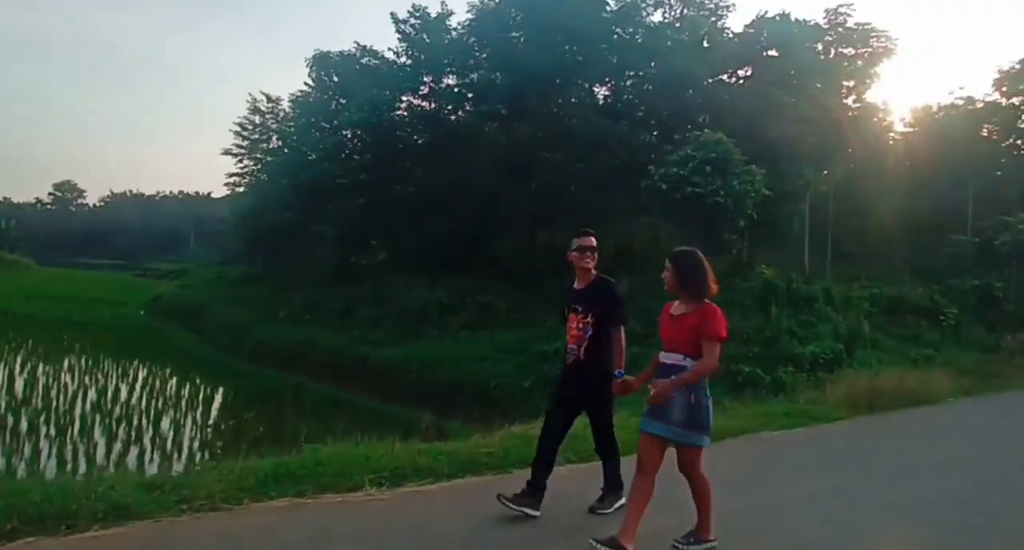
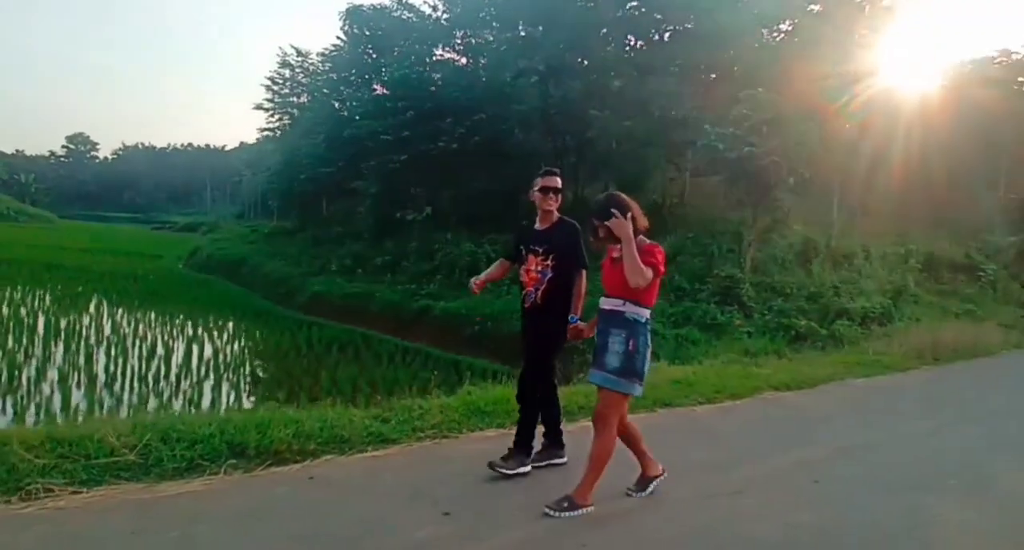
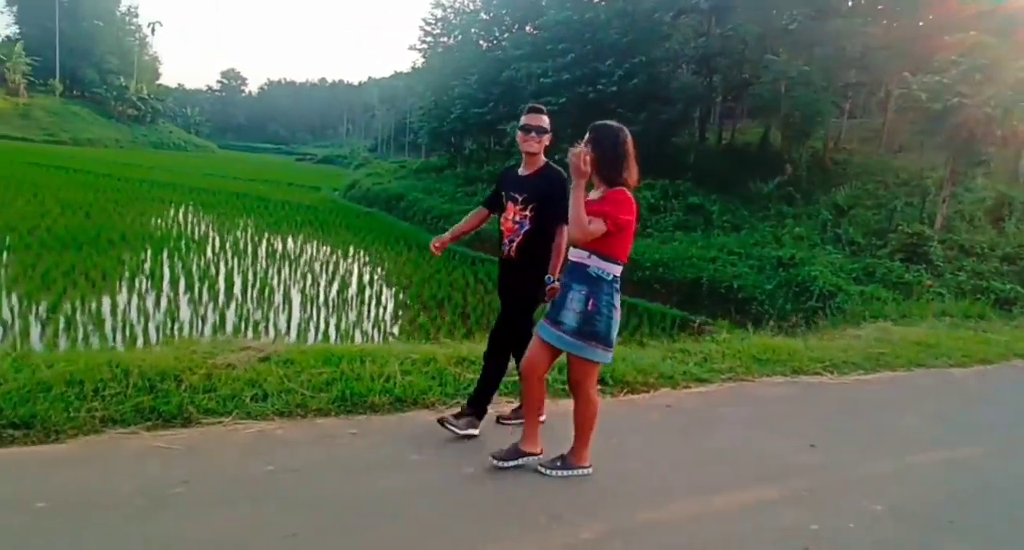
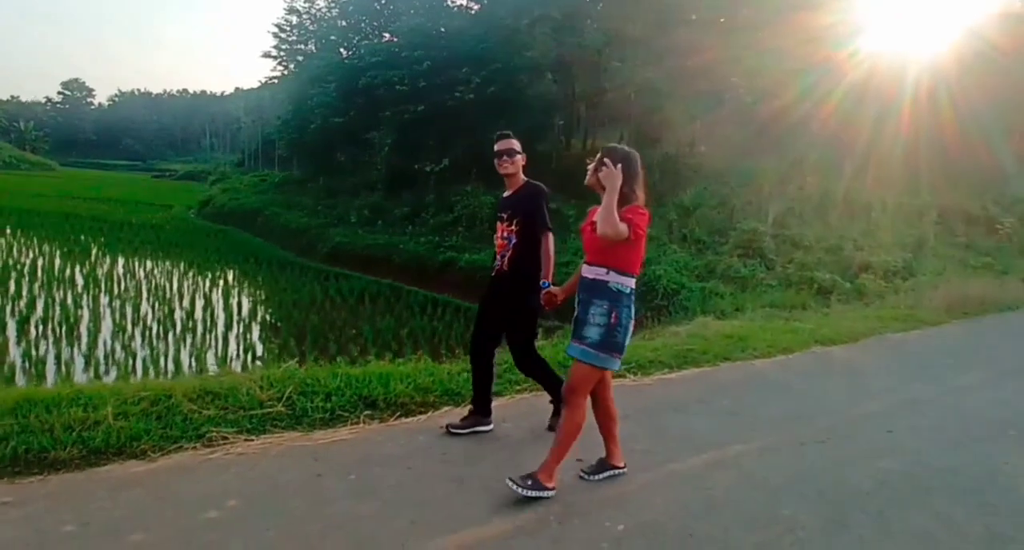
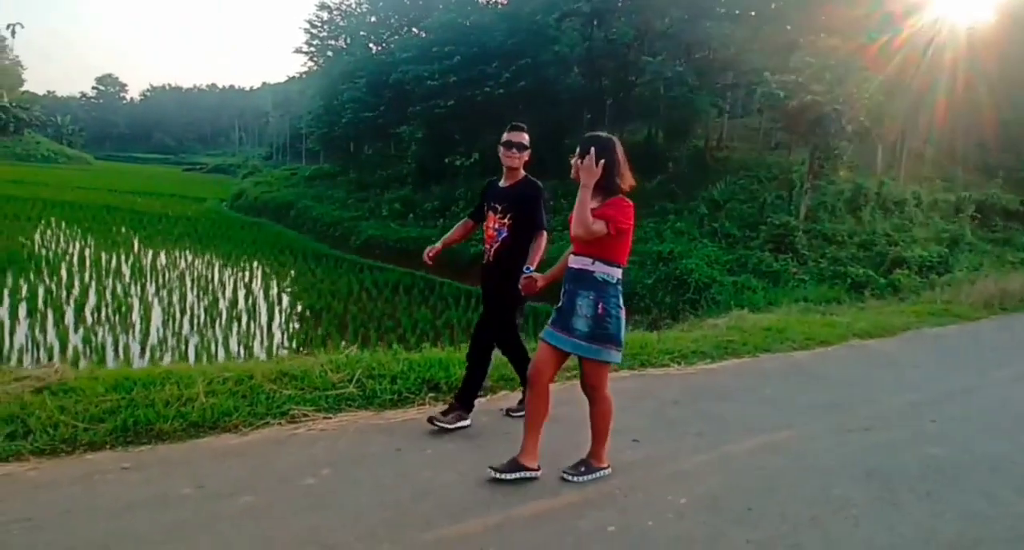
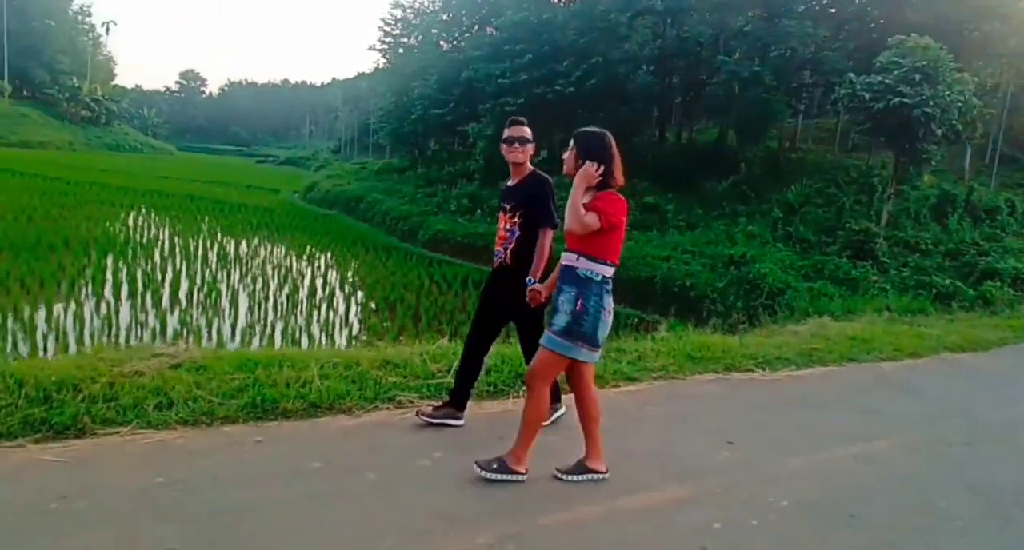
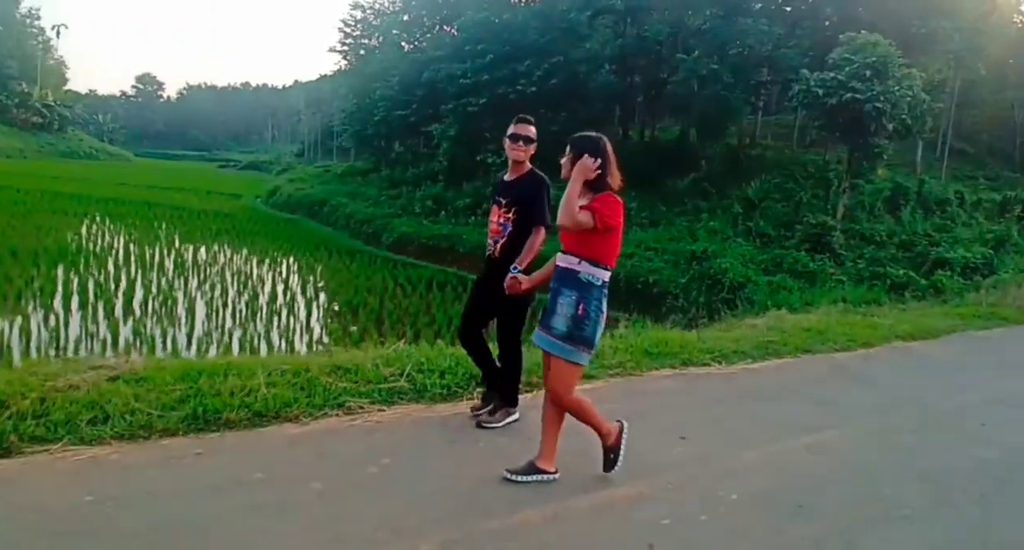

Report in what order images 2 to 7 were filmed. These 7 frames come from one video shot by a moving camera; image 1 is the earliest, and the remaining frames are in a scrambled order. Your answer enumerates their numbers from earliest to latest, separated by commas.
2, 4, 5, 7, 6, 3
